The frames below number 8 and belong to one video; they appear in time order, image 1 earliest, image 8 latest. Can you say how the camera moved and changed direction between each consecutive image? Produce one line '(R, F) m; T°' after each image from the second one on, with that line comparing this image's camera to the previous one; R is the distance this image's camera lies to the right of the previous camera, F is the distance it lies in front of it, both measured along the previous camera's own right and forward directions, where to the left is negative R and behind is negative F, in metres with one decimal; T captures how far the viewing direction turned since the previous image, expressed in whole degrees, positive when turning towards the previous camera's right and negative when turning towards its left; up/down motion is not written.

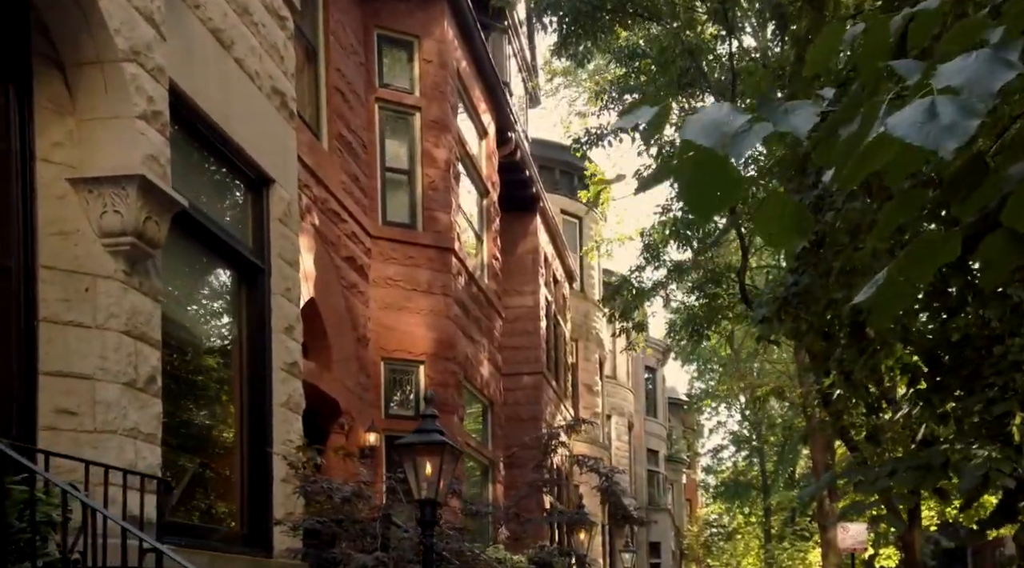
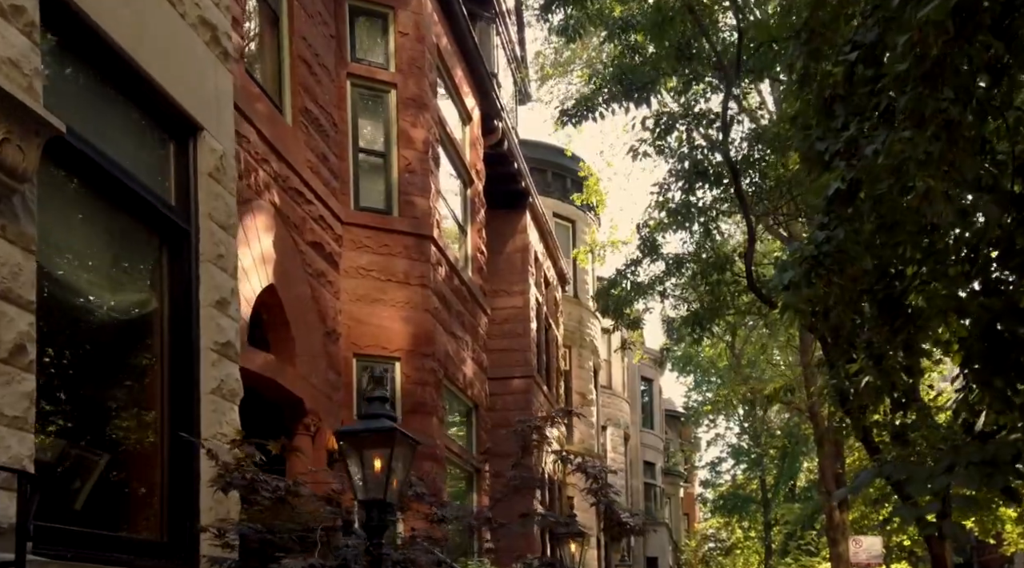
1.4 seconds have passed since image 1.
(+0.1, +1.1) m; 0°
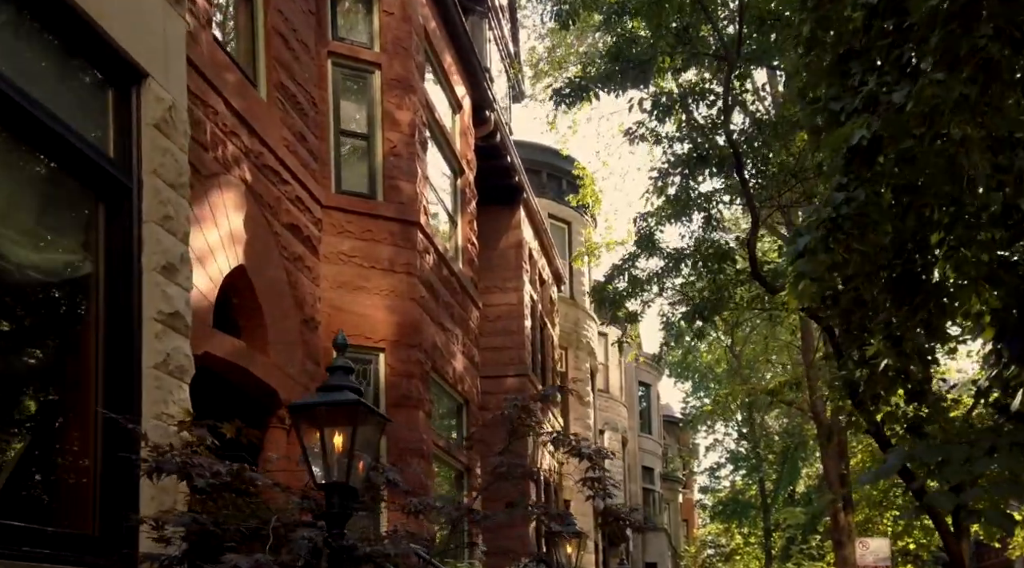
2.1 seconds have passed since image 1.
(+0.1, +0.7) m; 0°
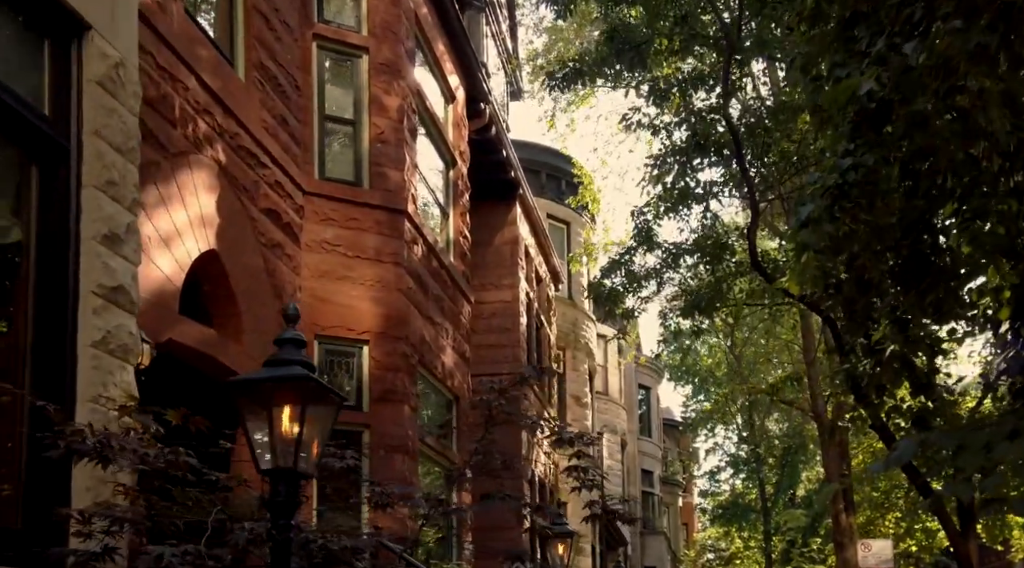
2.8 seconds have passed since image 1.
(+0.1, +0.5) m; 0°
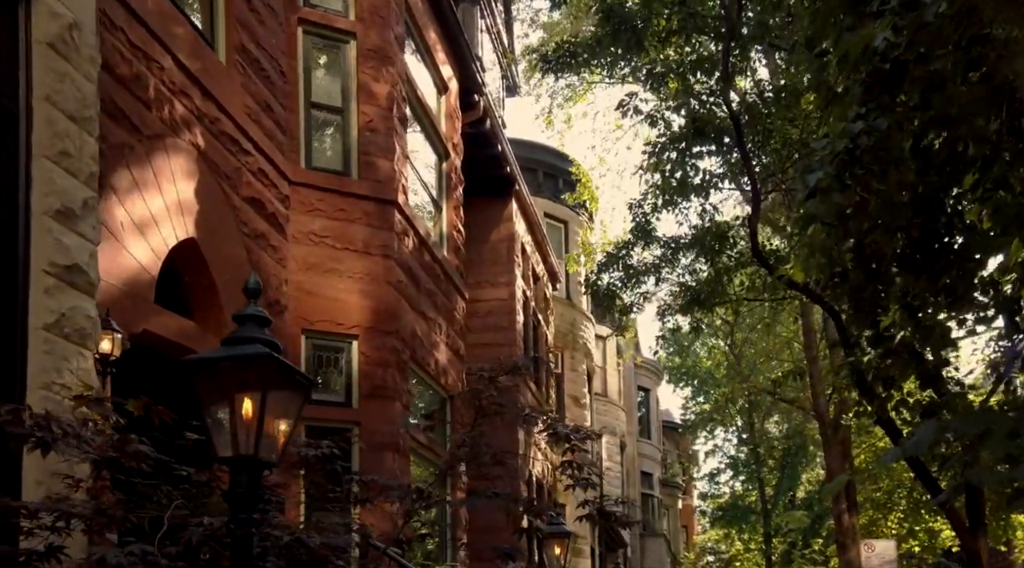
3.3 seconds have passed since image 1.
(0.0, +0.4) m; 0°
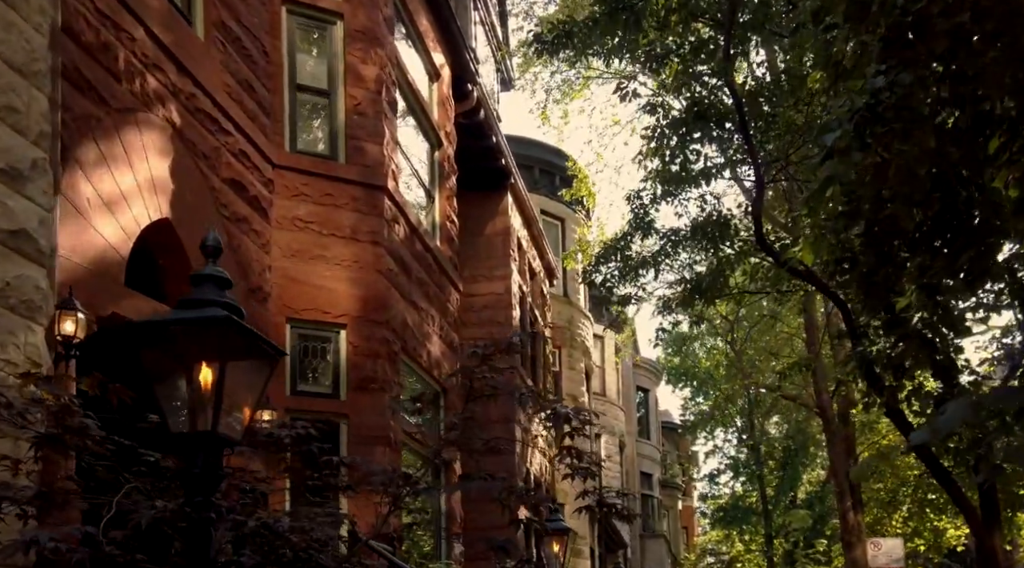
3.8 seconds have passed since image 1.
(0.0, +0.4) m; 0°
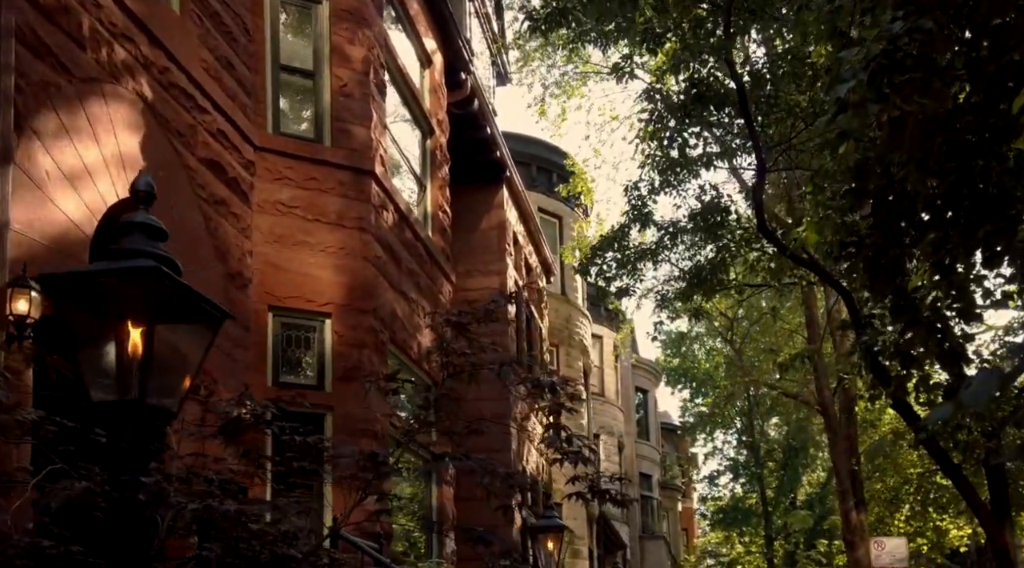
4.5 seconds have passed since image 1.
(+0.1, +0.4) m; 0°
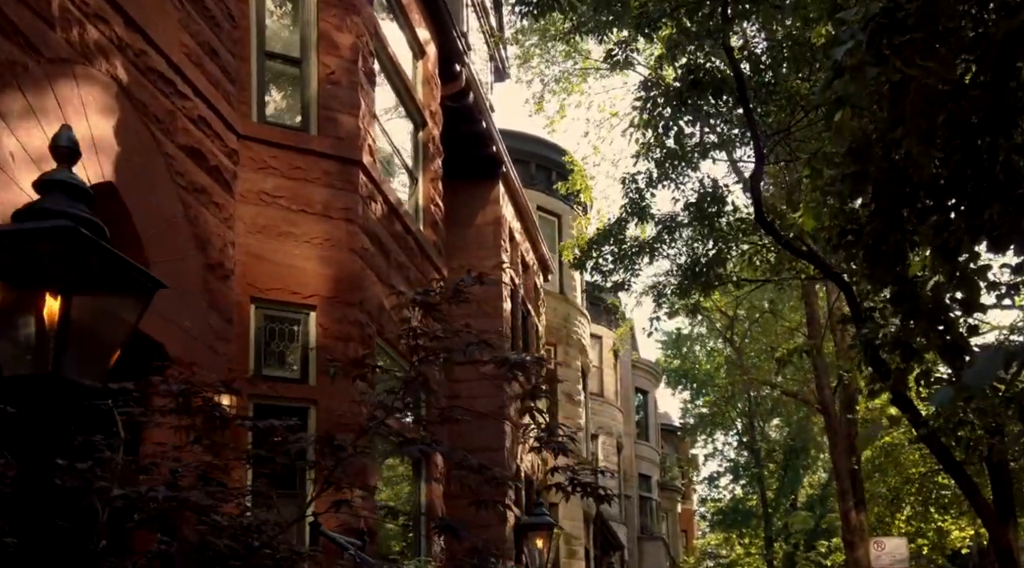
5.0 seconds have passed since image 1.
(+0.1, +0.2) m; 0°
